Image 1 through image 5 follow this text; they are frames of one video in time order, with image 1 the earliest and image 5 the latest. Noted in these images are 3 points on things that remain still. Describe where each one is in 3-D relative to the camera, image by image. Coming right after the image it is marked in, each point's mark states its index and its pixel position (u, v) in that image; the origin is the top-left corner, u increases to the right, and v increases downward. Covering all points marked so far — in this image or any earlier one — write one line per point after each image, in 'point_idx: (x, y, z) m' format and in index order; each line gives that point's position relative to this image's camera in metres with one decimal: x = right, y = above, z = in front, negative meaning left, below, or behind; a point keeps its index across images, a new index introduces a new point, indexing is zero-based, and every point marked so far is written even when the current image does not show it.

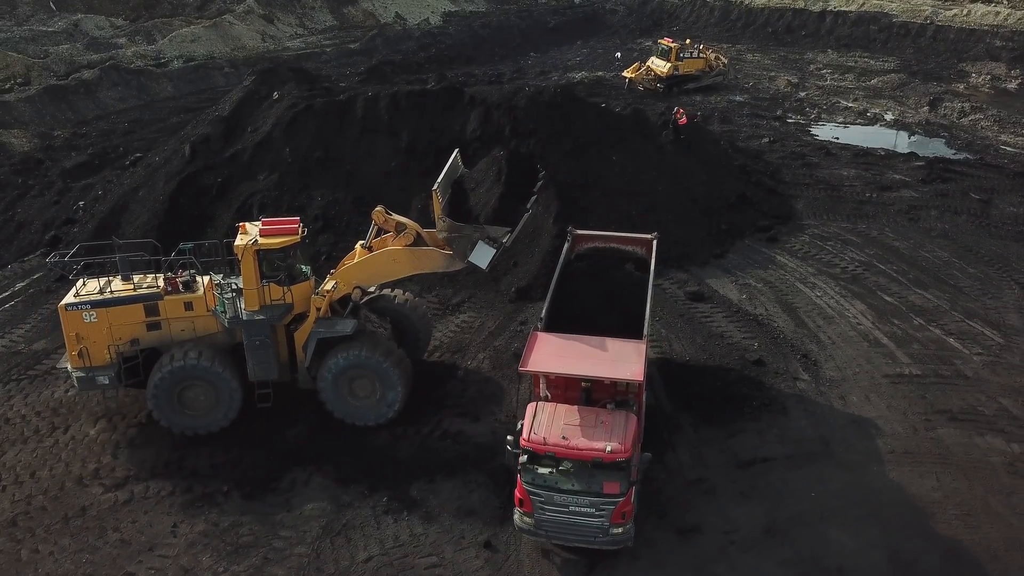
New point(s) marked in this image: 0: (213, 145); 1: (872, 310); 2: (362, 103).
0: (-6.5, +3.1, +15.3) m
1: (+6.0, -0.4, +11.7) m
2: (-3.3, +4.0, +15.2) m
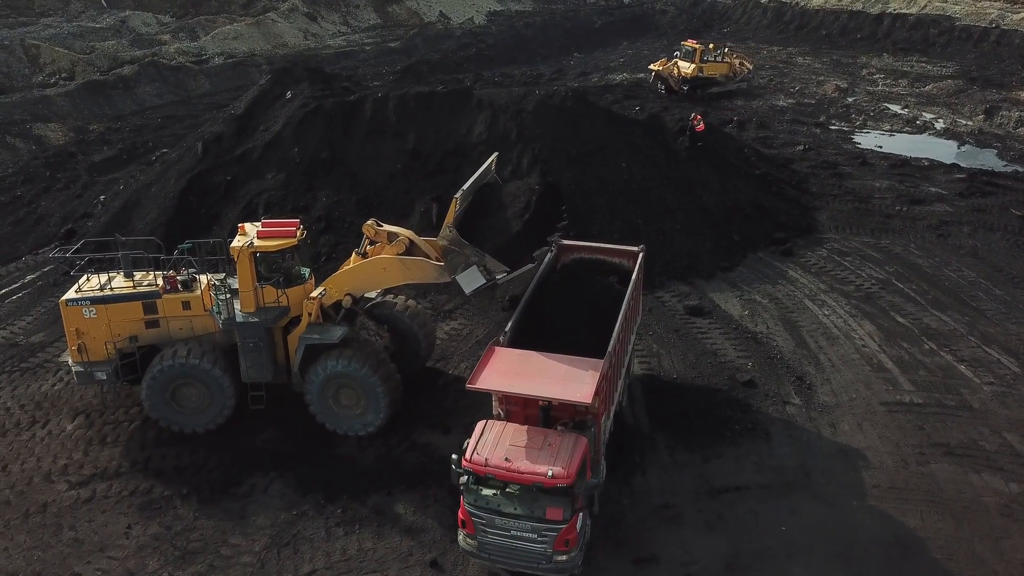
0: (-6.3, +3.2, +15.4) m
1: (+5.9, -0.7, +11.1) m
2: (-3.1, +4.0, +15.2) m
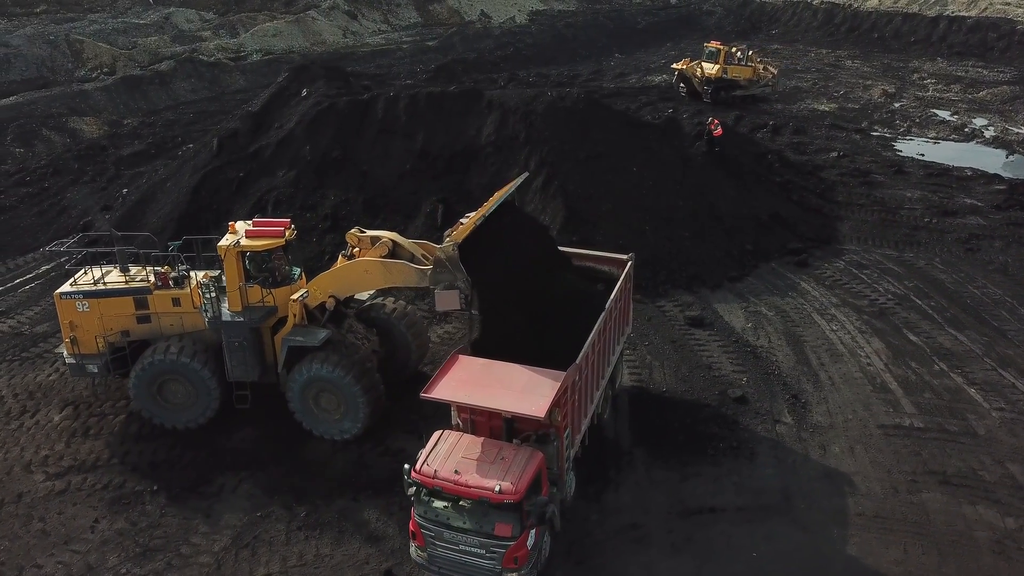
0: (-6.0, +3.3, +15.6) m
1: (+5.7, -0.9, +10.7) m
2: (-2.8, +4.0, +15.2) m
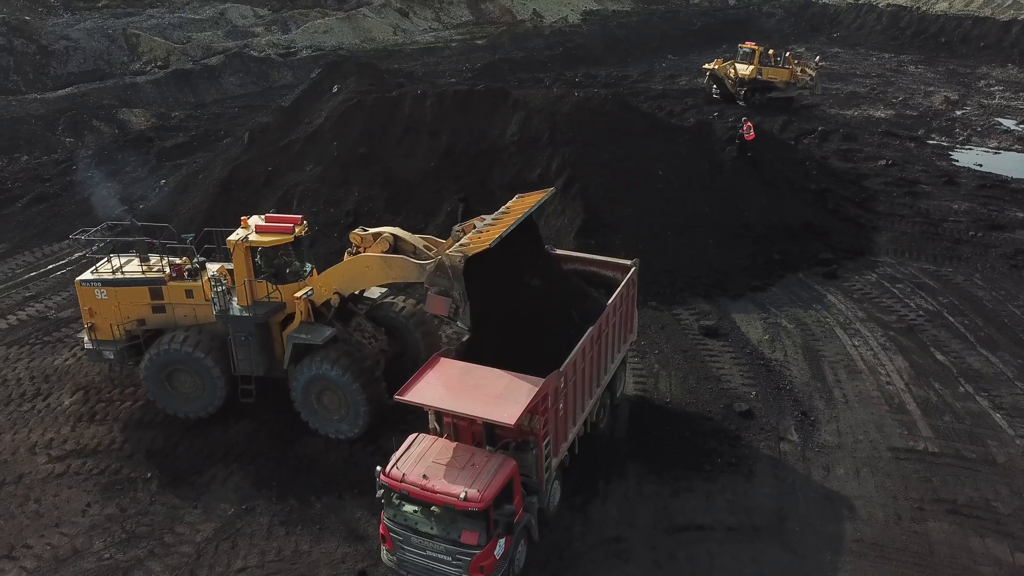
0: (-5.4, +3.5, +15.9) m
1: (+5.8, -1.2, +10.2) m
2: (-2.2, +4.0, +15.2) m
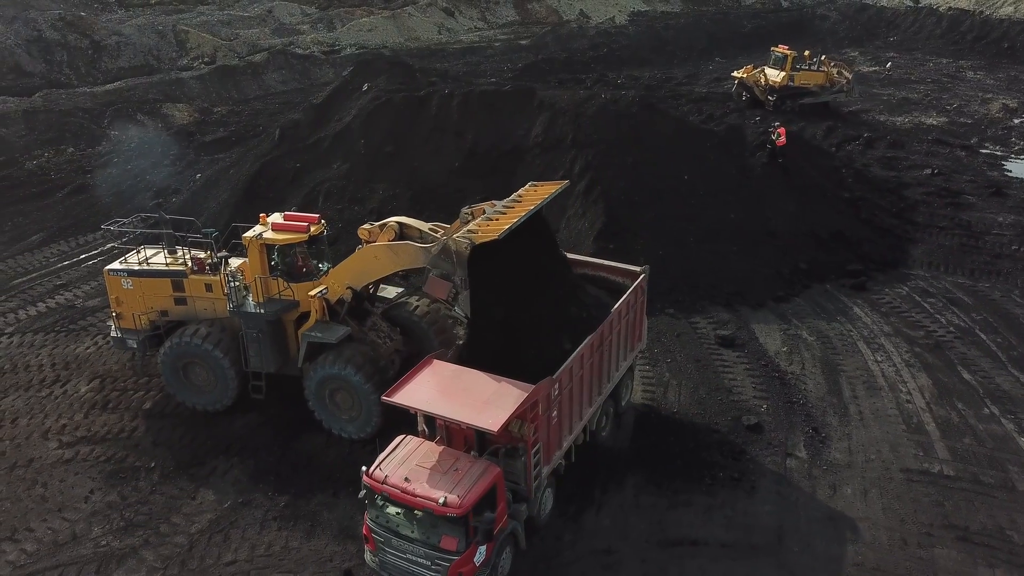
0: (-4.8, +3.6, +16.1) m
1: (+6.0, -1.4, +9.8) m
2: (-1.6, +4.1, +15.3) m
